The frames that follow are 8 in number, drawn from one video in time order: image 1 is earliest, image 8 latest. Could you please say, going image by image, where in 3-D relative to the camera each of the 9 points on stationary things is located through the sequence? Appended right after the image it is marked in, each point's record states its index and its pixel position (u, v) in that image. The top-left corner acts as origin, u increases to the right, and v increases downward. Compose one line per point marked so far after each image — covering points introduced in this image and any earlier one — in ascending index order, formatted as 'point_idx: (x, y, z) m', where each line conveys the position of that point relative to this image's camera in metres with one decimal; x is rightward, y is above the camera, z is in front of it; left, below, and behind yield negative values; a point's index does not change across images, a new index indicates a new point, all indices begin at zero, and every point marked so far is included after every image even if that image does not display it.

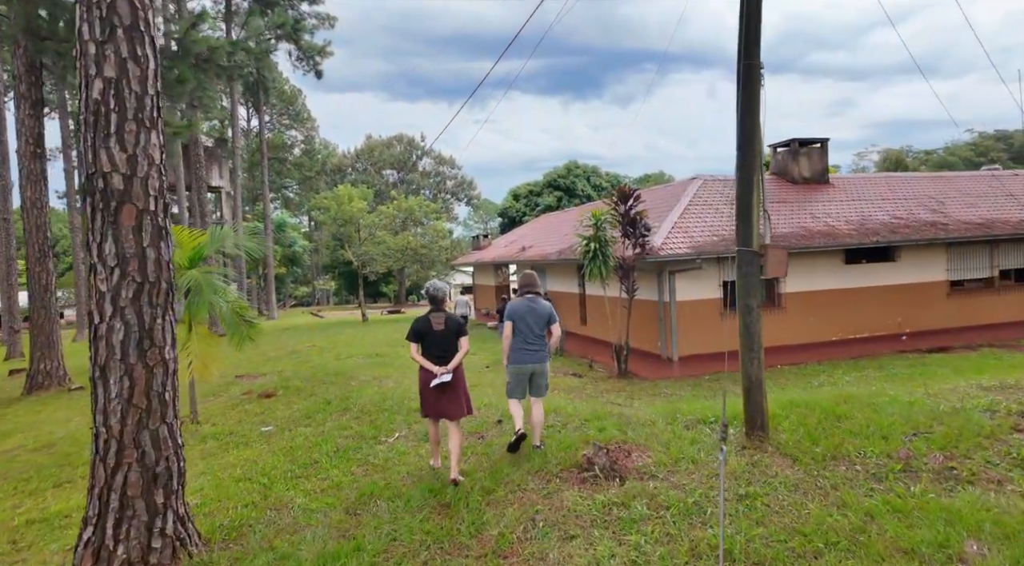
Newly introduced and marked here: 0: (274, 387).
0: (-3.8, -1.7, +10.5) m
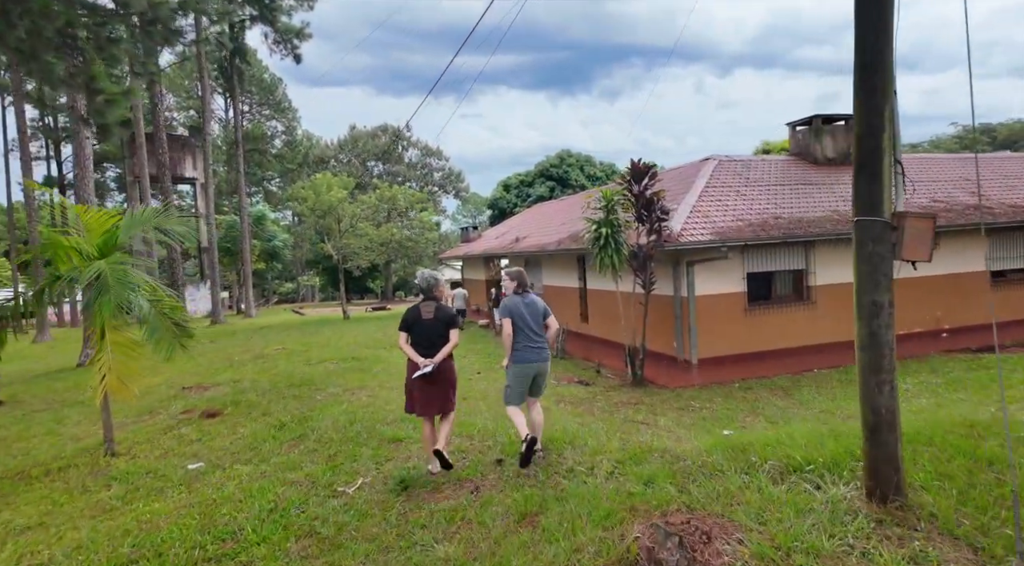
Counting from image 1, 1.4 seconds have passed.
0: (-3.9, -1.6, +8.8) m
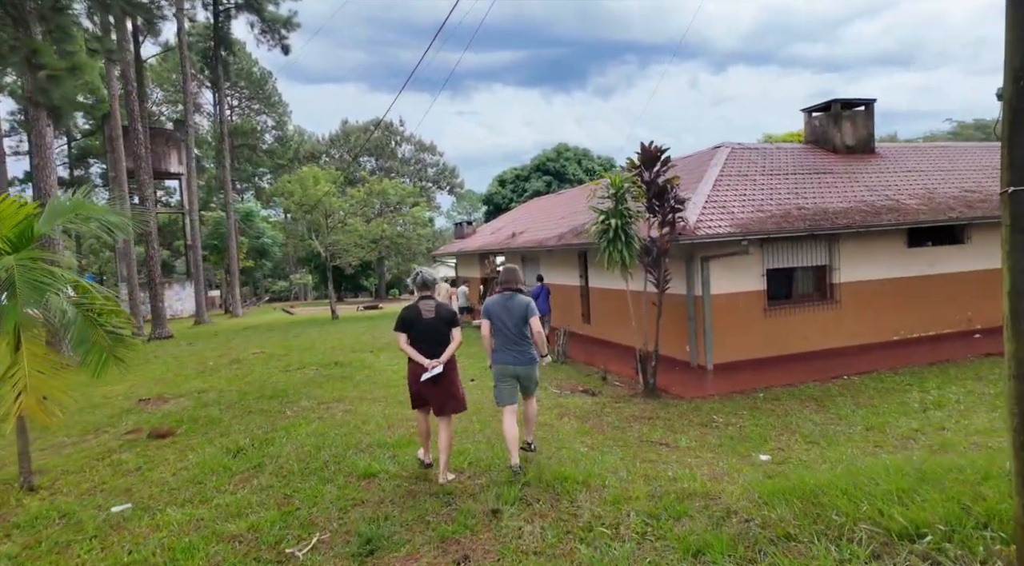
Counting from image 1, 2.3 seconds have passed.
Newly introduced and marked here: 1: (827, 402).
0: (-3.9, -1.6, +7.8) m
1: (+3.7, -1.4, +7.7) m
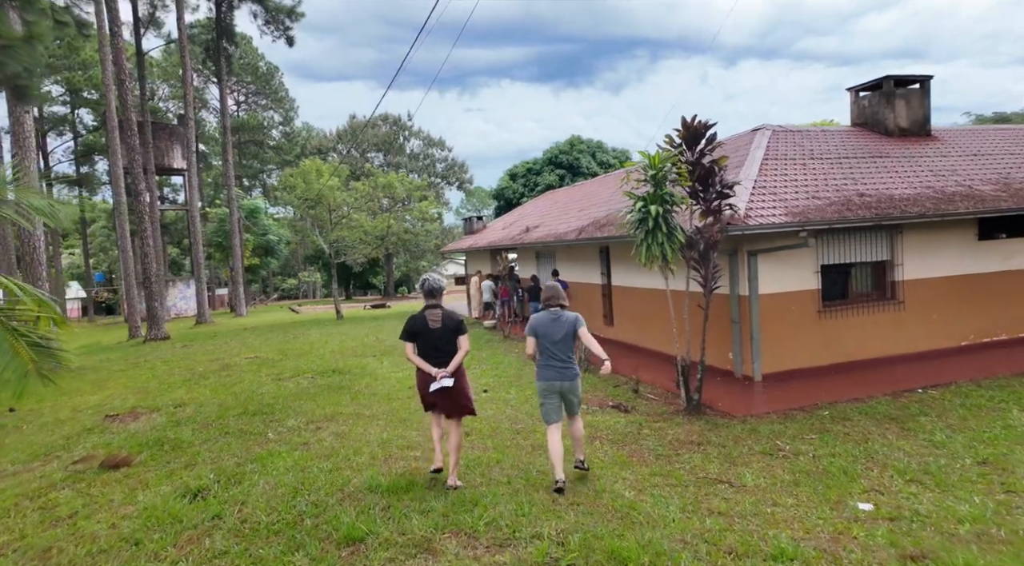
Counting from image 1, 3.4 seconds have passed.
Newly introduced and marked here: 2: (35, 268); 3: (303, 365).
0: (-3.7, -1.6, +6.6) m
1: (+3.9, -1.4, +6.5) m
2: (-10.0, +0.3, +13.9) m
3: (-3.8, -1.5, +11.9) m
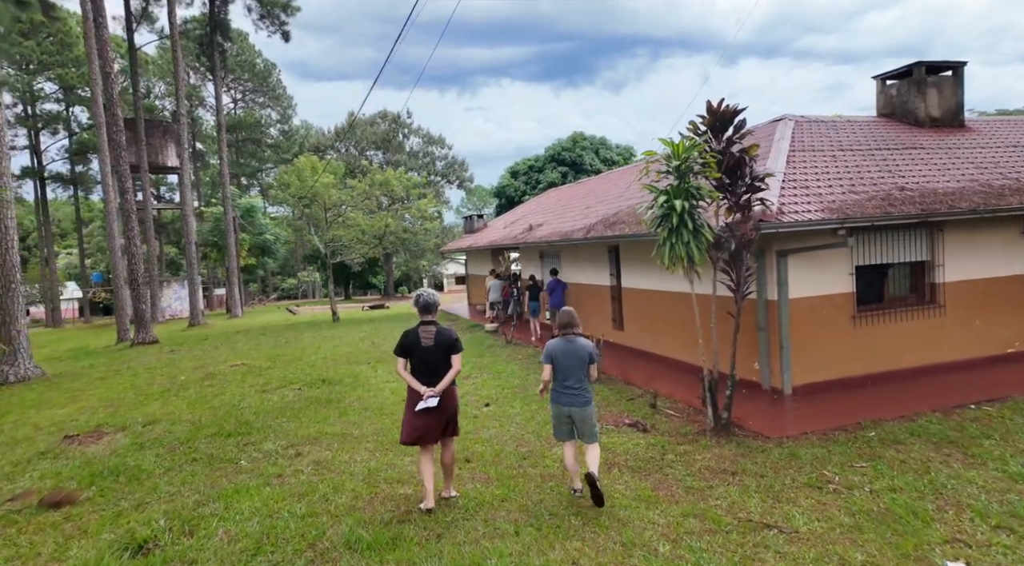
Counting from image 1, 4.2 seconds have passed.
0: (-3.6, -1.6, +5.8) m
1: (+3.9, -1.4, +5.6) m
2: (-10.0, +0.2, +13.1) m
3: (-3.7, -1.5, +11.1) m
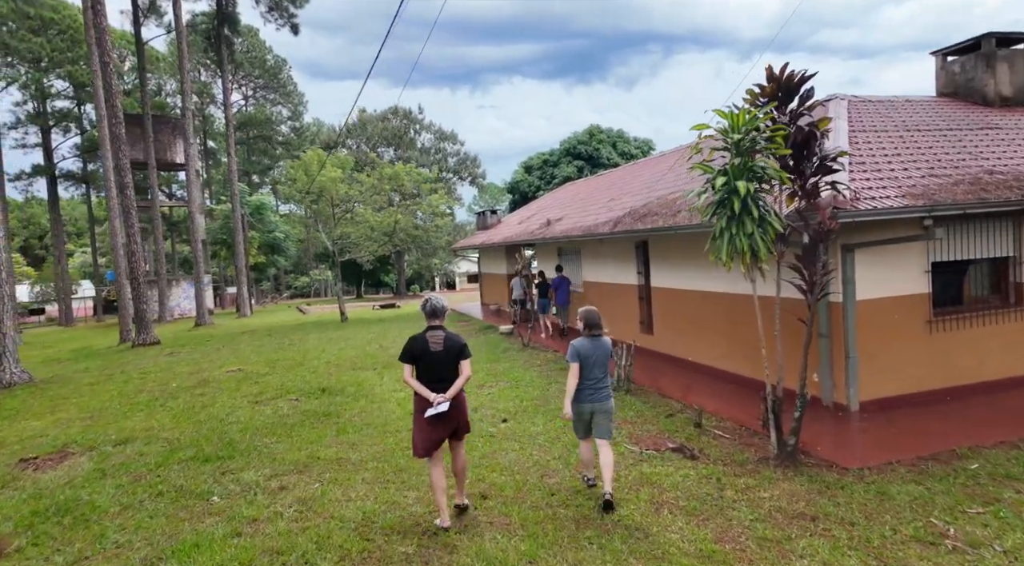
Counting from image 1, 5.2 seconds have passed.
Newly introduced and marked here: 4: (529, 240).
0: (-3.4, -1.7, +4.9) m
1: (+4.1, -1.4, +4.6) m
2: (-9.6, +0.3, +12.3) m
3: (-3.4, -1.5, +10.2) m
4: (+0.4, +0.9, +14.5) m
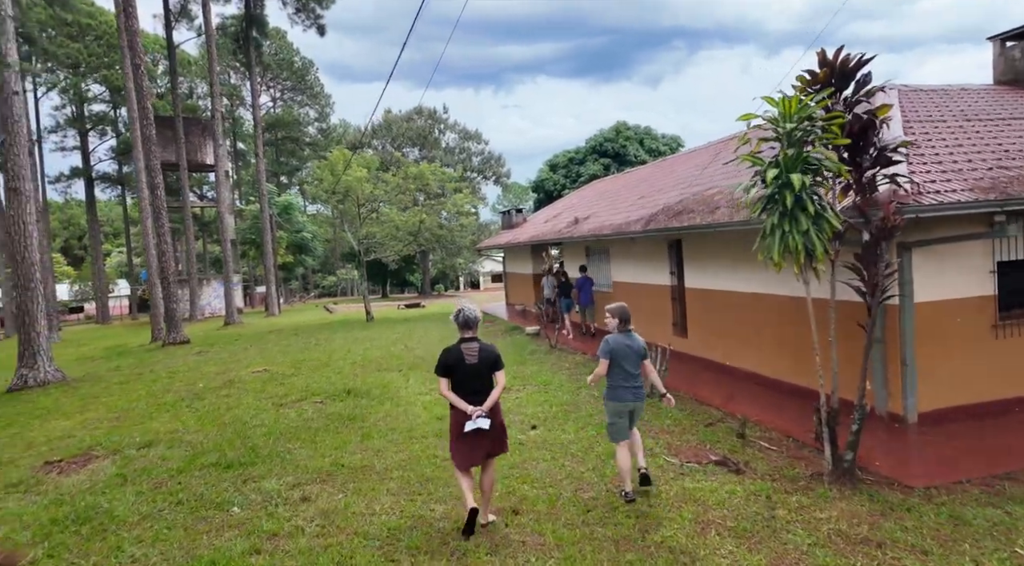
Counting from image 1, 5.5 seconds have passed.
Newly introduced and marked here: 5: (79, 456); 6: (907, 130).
0: (-3.2, -1.7, +4.7) m
1: (+4.4, -1.4, +4.1) m
2: (-9.1, +0.3, +12.3) m
3: (-3.0, -1.5, +10.0) m
4: (+1.0, +0.9, +14.1) m
5: (-4.3, -1.7, +6.5) m
6: (+4.1, +1.6, +6.9) m
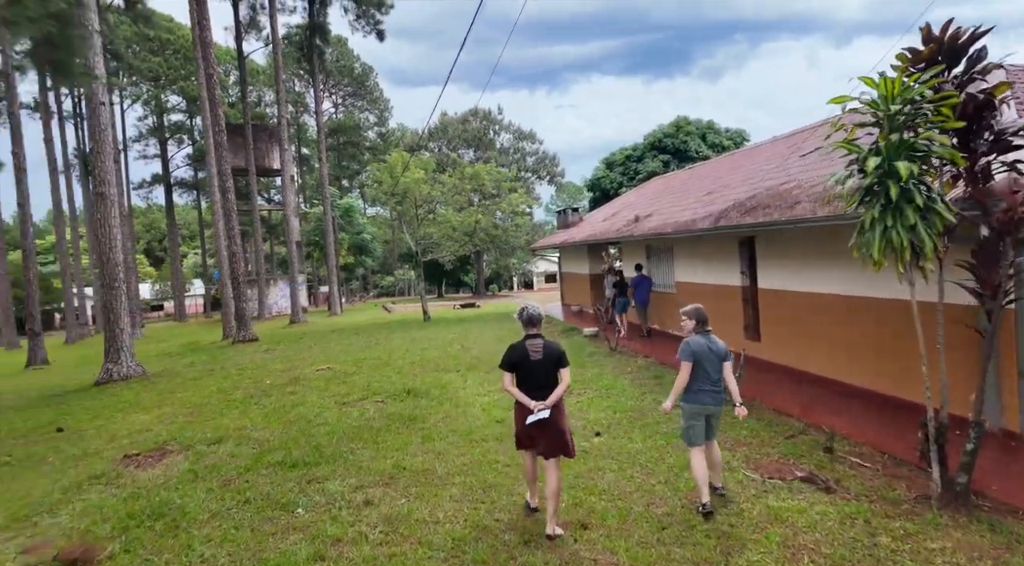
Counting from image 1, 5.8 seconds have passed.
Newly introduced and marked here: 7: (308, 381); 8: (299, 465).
0: (-2.7, -1.6, +4.7) m
1: (+4.8, -1.4, +3.5) m
2: (-7.9, +0.3, +12.9) m
3: (-2.0, -1.5, +10.0) m
4: (+2.3, +0.9, +13.8) m
5: (-3.6, -1.7, +6.7) m
6: (+4.8, +1.6, +6.2) m
7: (-3.2, -1.6, +10.7) m
8: (-1.8, -1.6, +5.8) m
